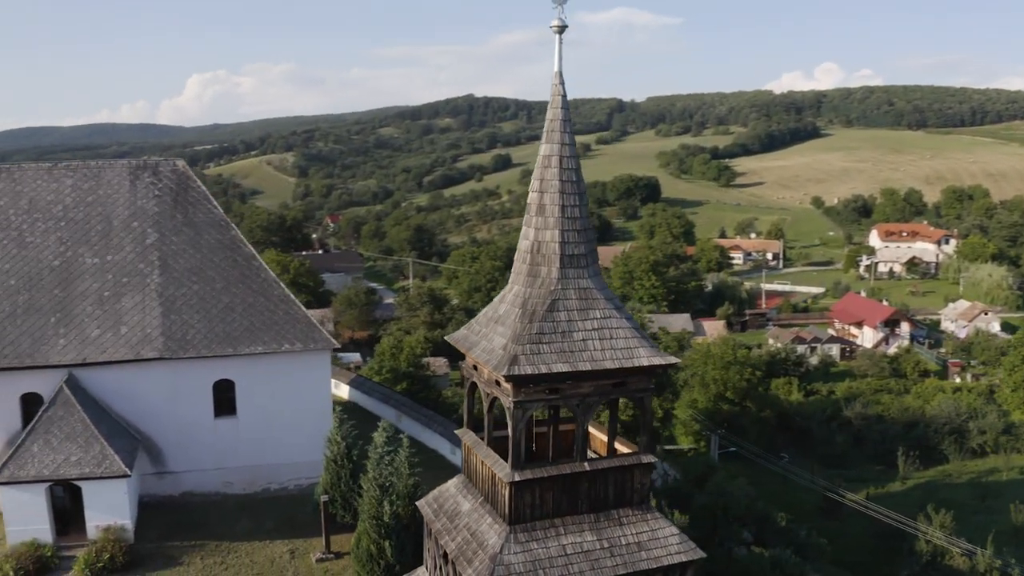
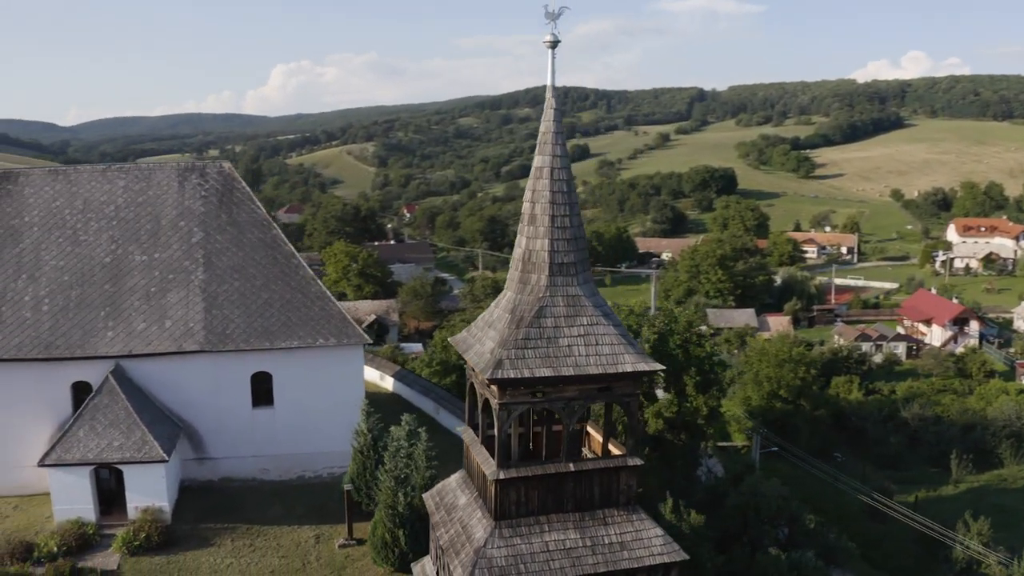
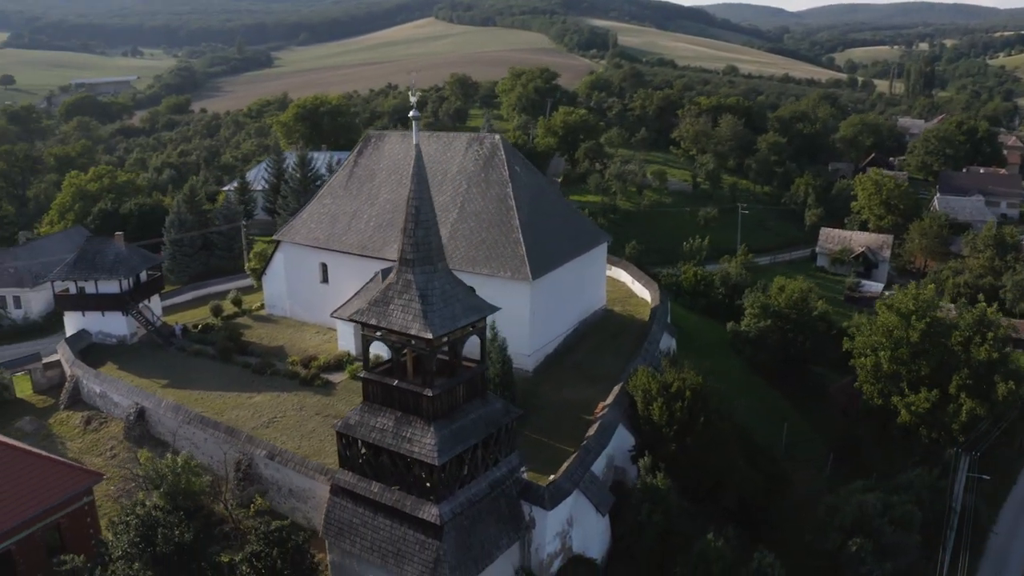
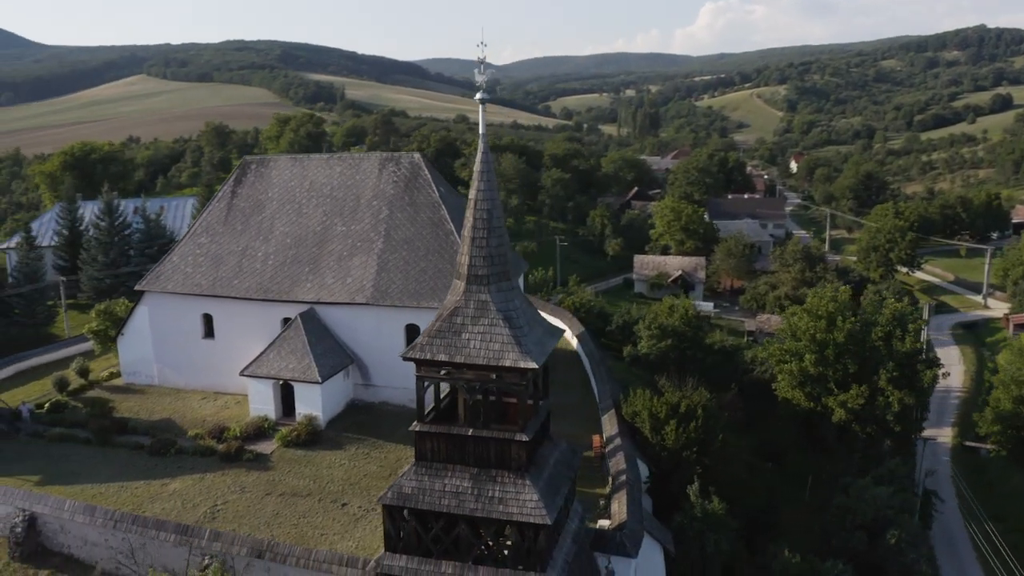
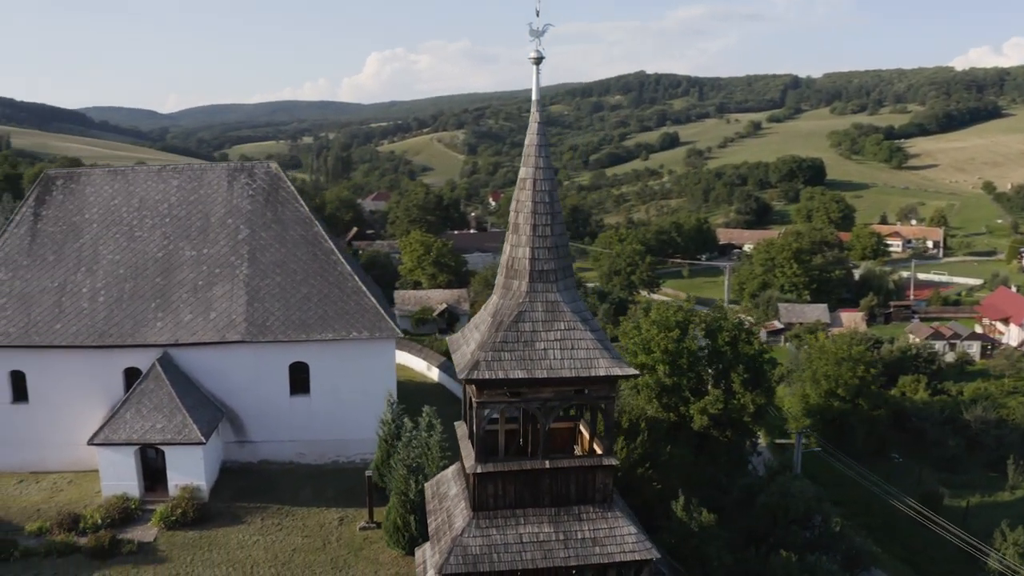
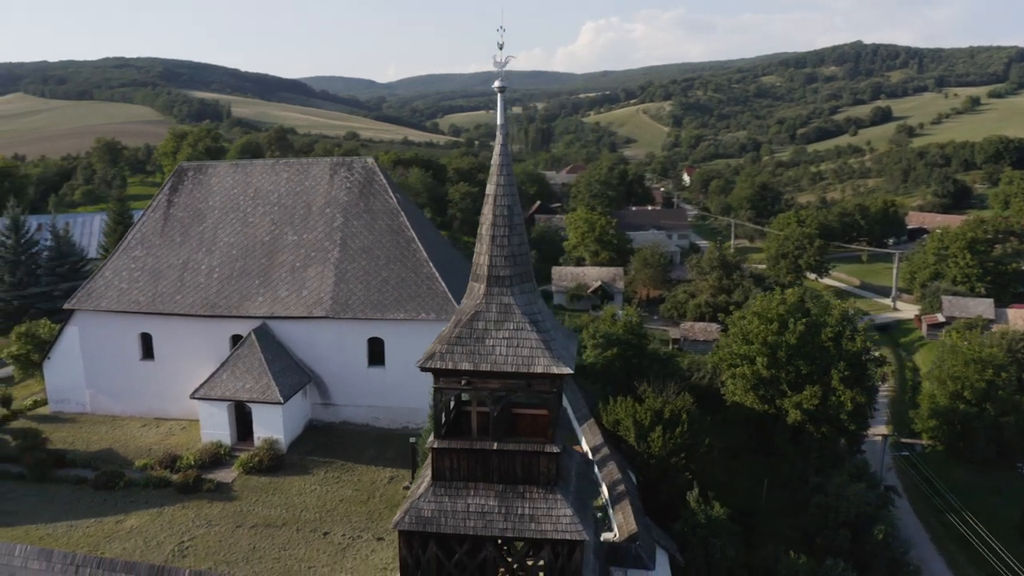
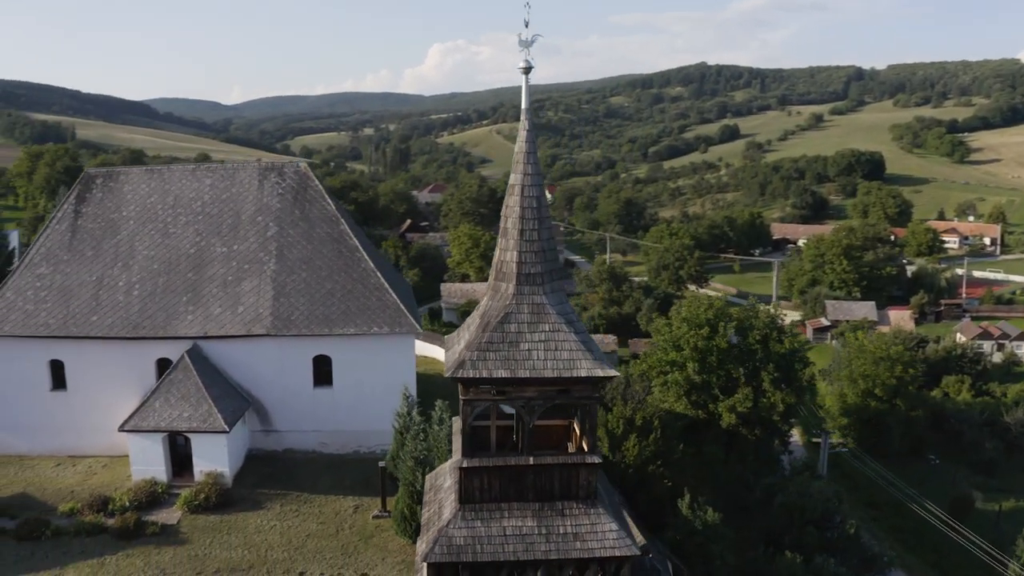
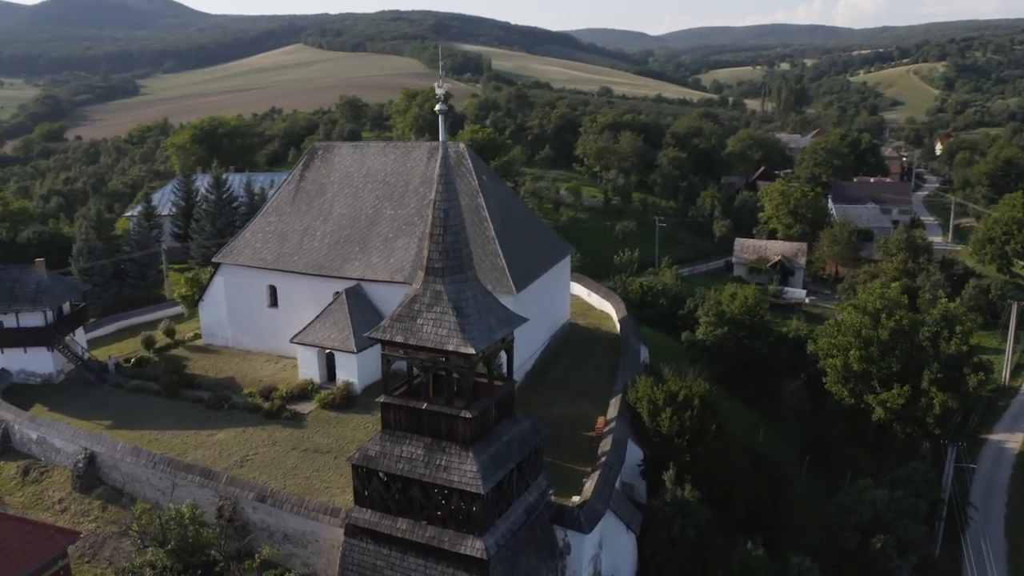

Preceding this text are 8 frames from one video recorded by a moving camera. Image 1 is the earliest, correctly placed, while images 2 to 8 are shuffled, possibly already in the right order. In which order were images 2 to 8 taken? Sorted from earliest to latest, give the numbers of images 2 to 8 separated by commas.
2, 5, 7, 6, 4, 8, 3
